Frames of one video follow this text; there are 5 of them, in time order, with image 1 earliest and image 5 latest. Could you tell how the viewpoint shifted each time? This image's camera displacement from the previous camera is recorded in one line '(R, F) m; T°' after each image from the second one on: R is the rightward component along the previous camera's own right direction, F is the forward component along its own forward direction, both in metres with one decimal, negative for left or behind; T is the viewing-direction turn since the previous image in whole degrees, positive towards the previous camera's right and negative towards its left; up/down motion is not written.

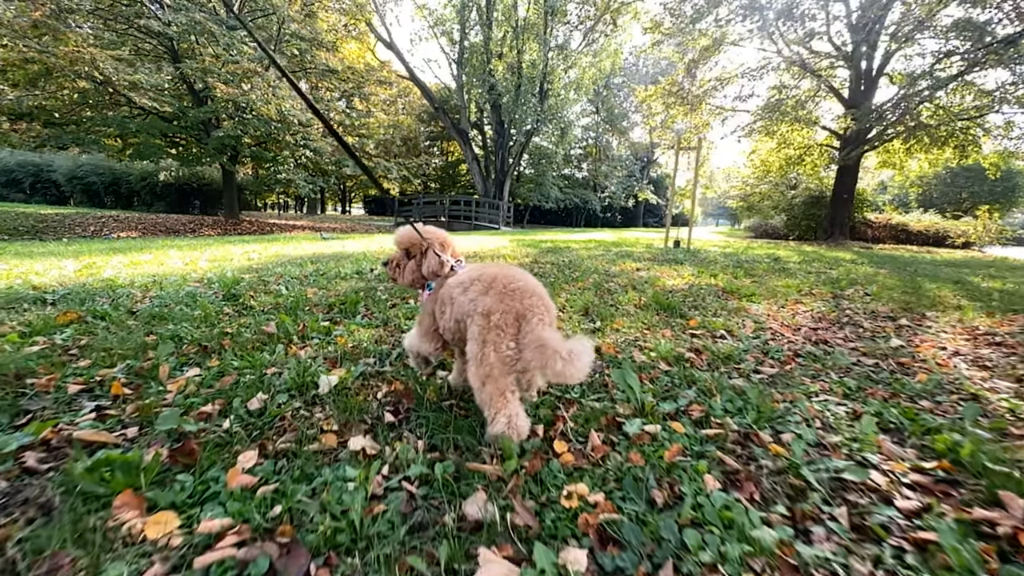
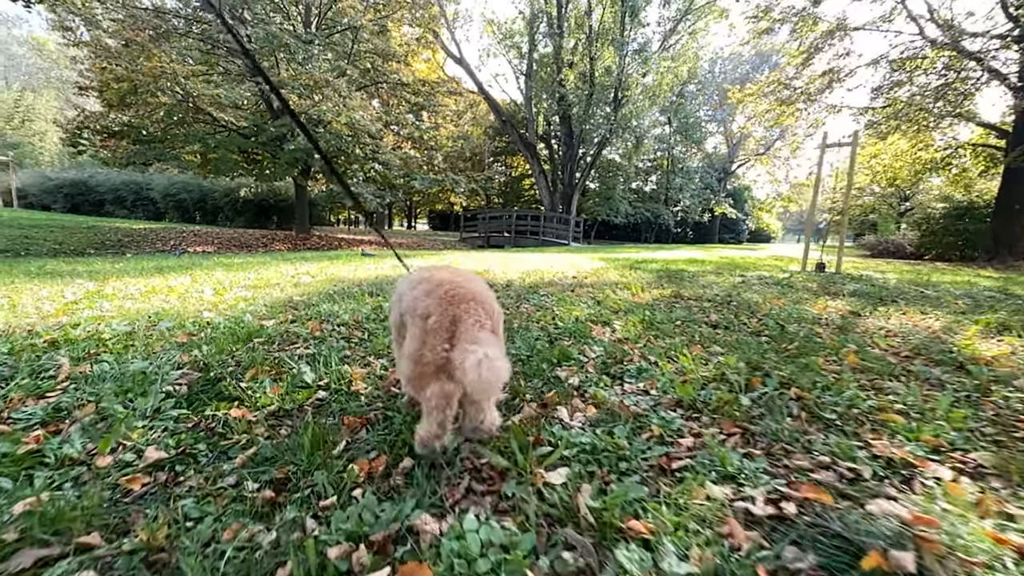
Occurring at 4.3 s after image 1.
(-0.8, +2.0) m; -8°
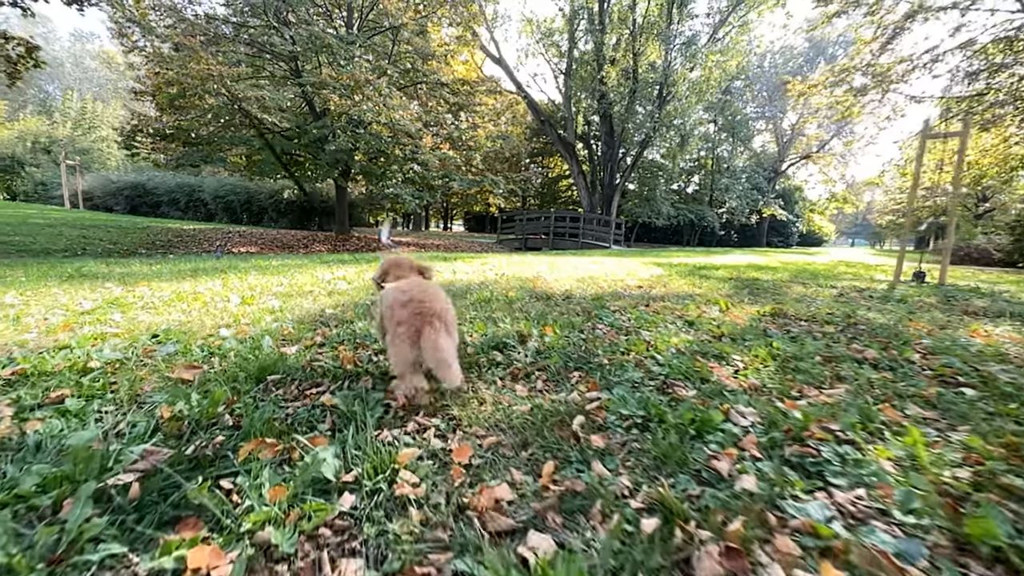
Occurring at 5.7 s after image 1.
(-0.3, +0.7) m; -4°
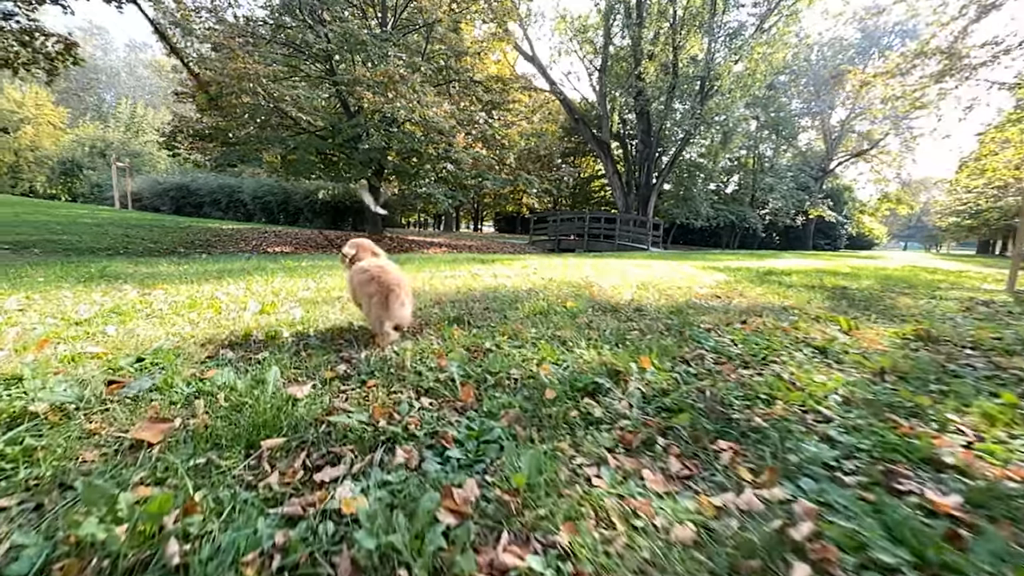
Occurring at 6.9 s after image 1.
(-0.3, +0.7) m; -4°
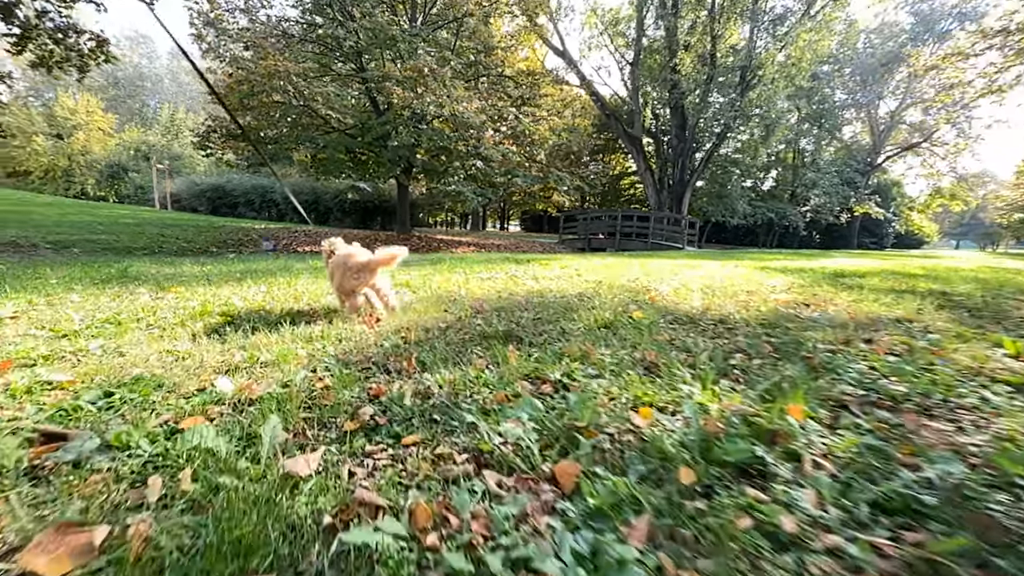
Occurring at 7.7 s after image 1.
(-0.2, +0.6) m; -3°
